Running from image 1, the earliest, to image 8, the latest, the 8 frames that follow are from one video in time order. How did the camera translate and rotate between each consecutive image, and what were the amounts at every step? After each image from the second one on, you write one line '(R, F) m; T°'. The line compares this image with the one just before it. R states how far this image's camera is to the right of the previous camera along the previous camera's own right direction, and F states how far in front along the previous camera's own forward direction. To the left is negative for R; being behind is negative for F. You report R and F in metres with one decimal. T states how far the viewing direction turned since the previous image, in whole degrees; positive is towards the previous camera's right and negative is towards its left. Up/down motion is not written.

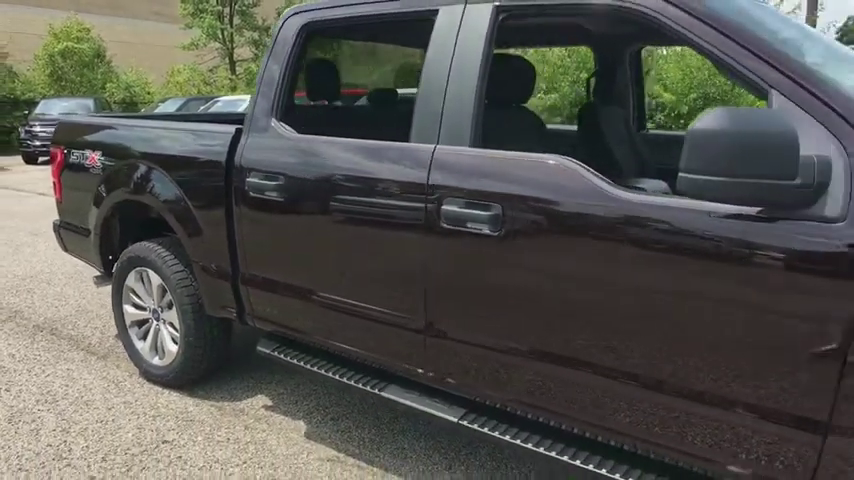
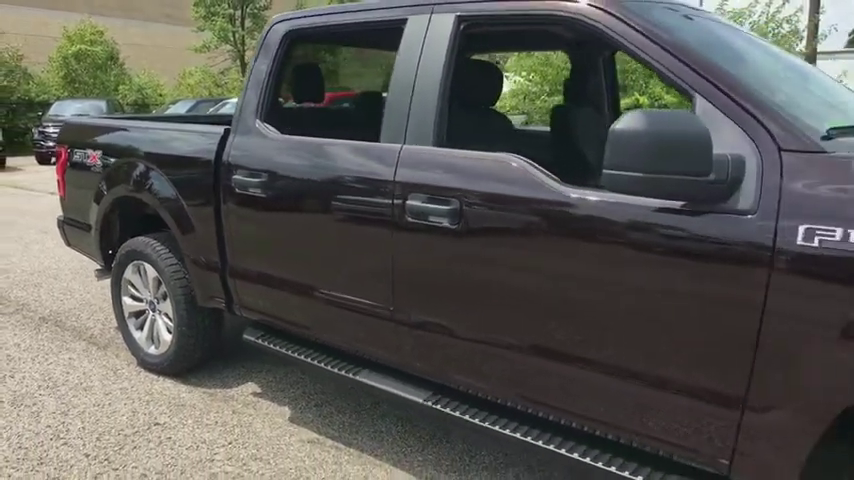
(+0.2, -0.2) m; -1°
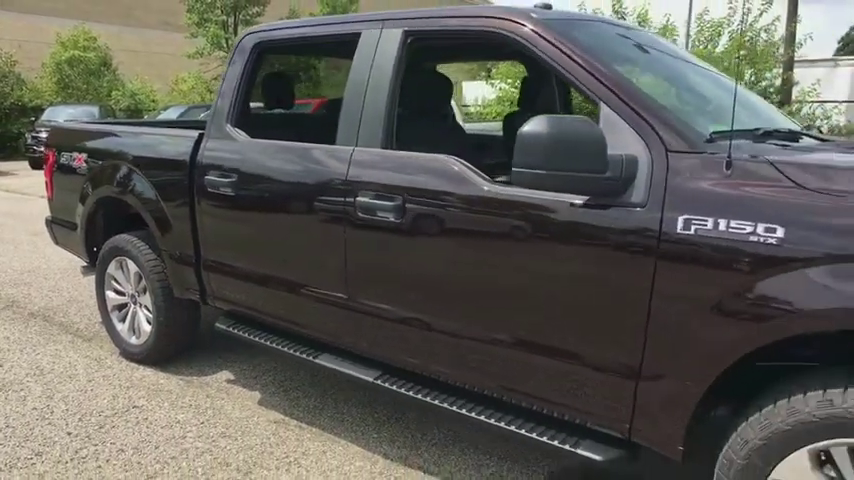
(+0.2, -0.3) m; 0°
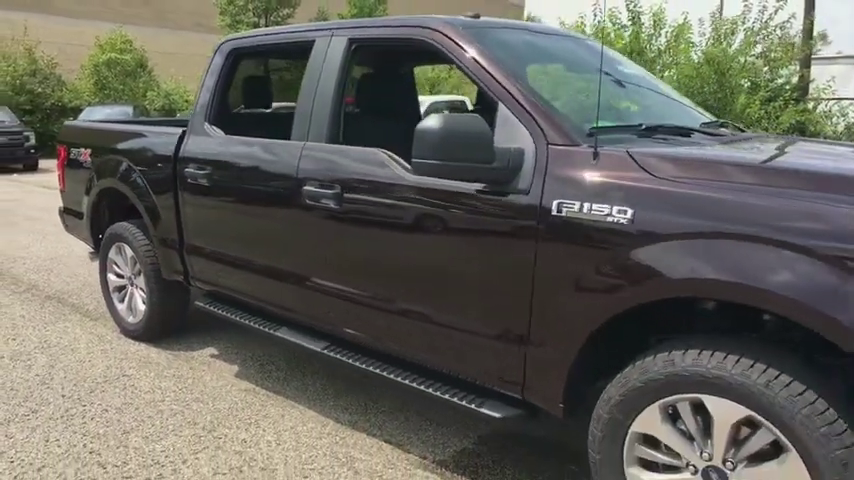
(+0.5, -0.3) m; -3°
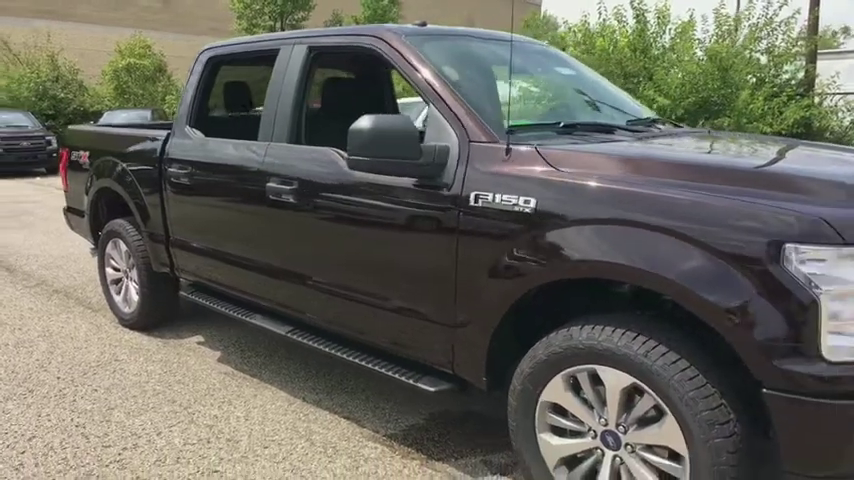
(+0.4, -0.3) m; -2°
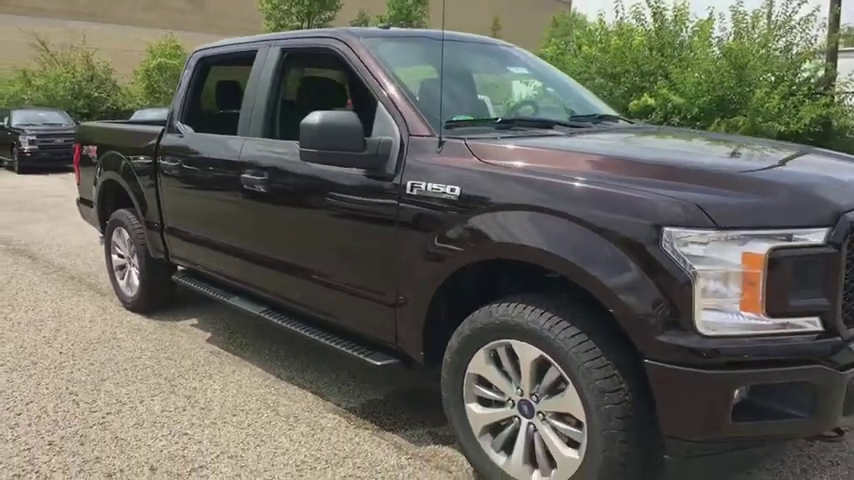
(+0.4, -0.3) m; -3°
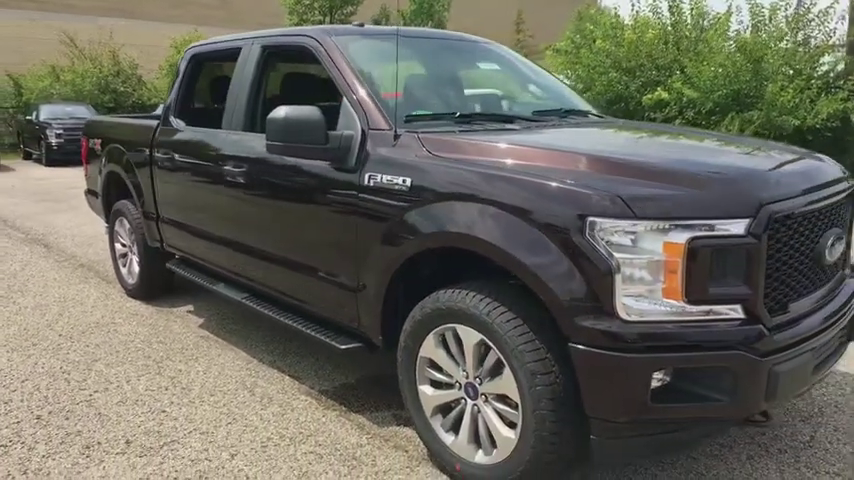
(+0.3, -0.1) m; -2°
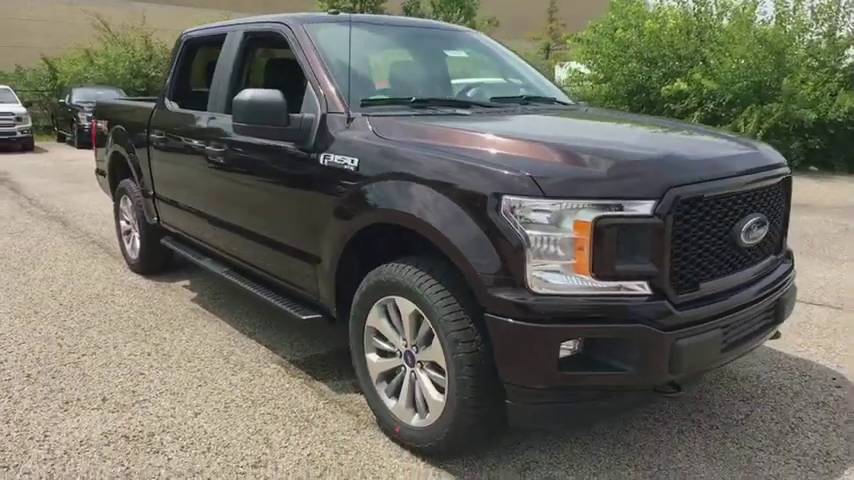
(+0.4, -0.2) m; -3°
